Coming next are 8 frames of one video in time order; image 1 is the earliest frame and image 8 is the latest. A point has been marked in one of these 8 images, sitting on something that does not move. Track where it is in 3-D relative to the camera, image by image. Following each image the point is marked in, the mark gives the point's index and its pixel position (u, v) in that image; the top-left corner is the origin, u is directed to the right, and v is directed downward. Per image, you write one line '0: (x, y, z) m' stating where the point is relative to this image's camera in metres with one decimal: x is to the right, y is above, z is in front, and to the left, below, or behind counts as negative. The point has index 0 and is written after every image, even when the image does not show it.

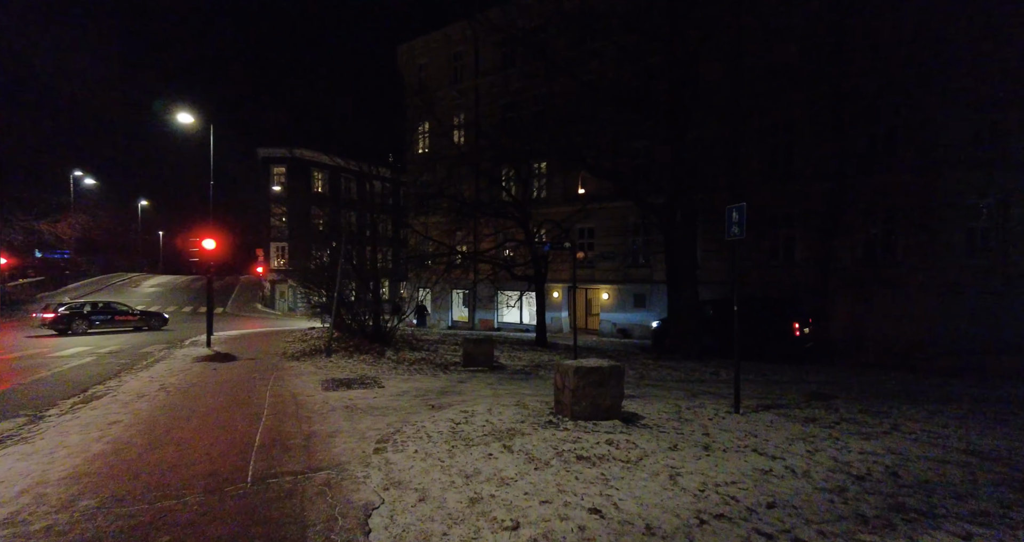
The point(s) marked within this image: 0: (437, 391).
0: (-1.2, -1.9, +6.8) m
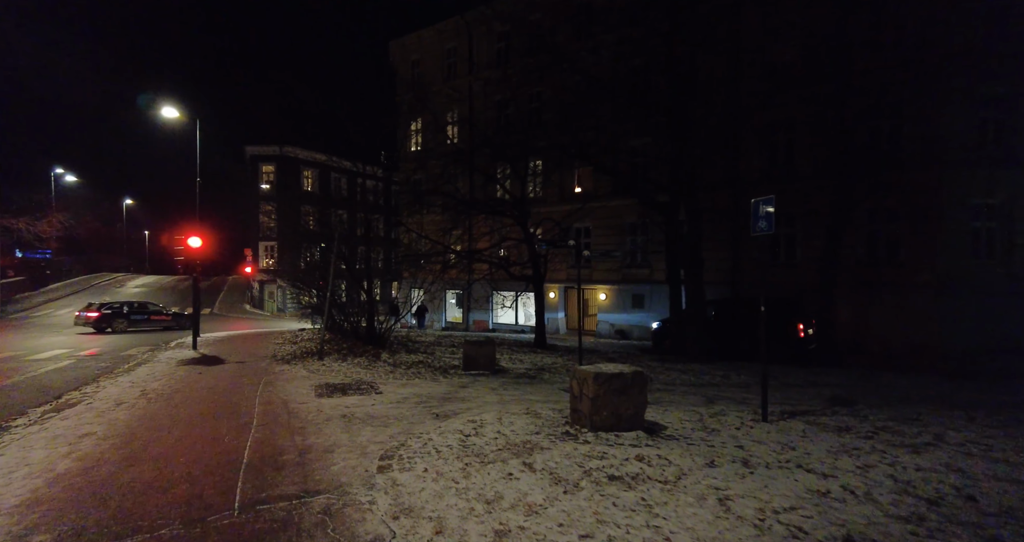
0: (-1.1, -1.8, +6.4) m
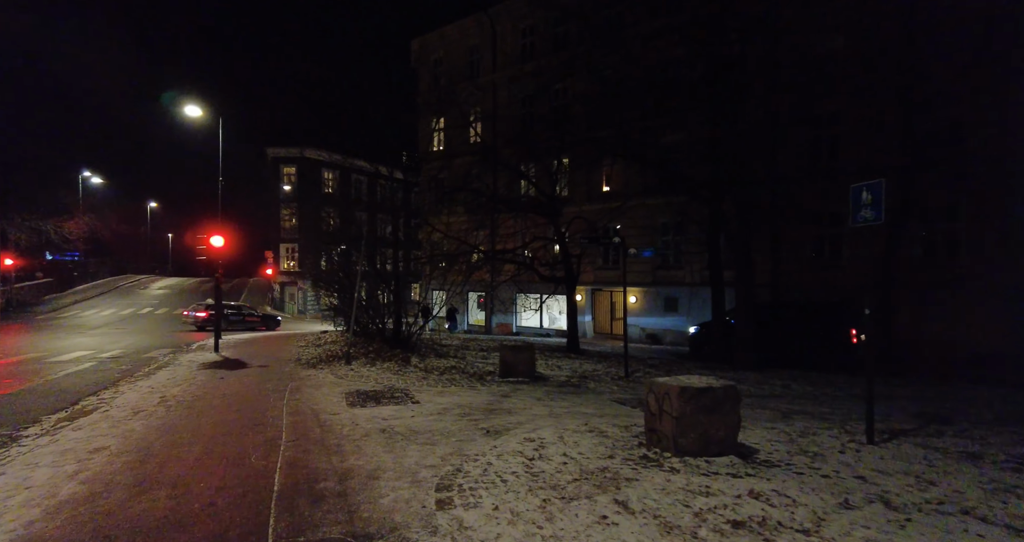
0: (-0.4, -1.8, +5.8) m
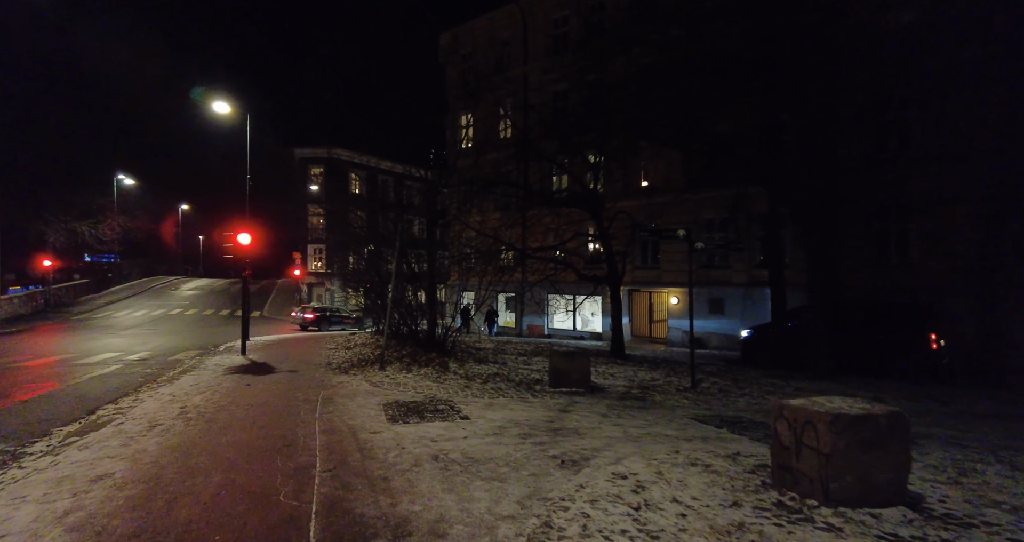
0: (+0.4, -1.7, +4.9) m
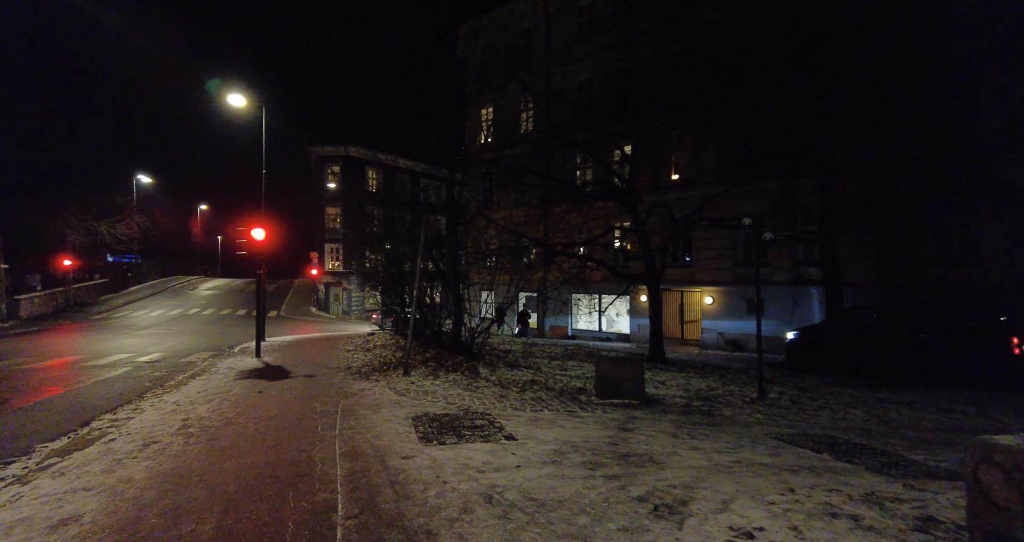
0: (+0.9, -1.7, +4.0) m
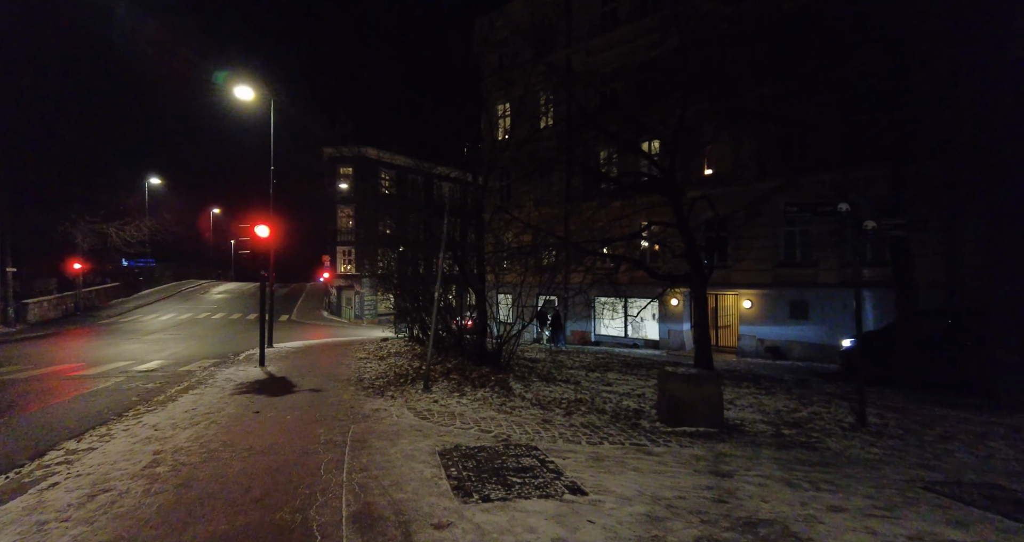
0: (+1.4, -1.6, +2.9) m
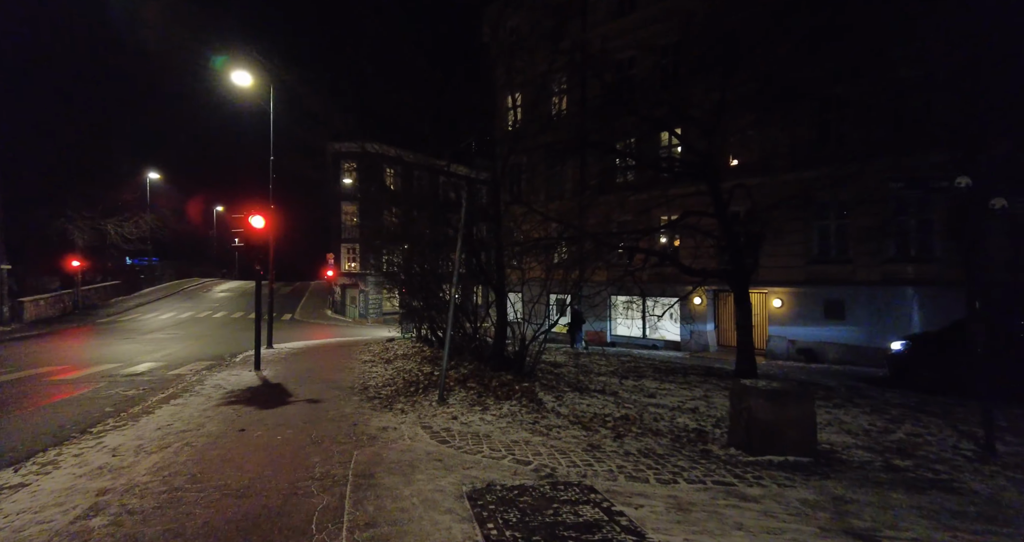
0: (+1.7, -1.5, +1.9) m
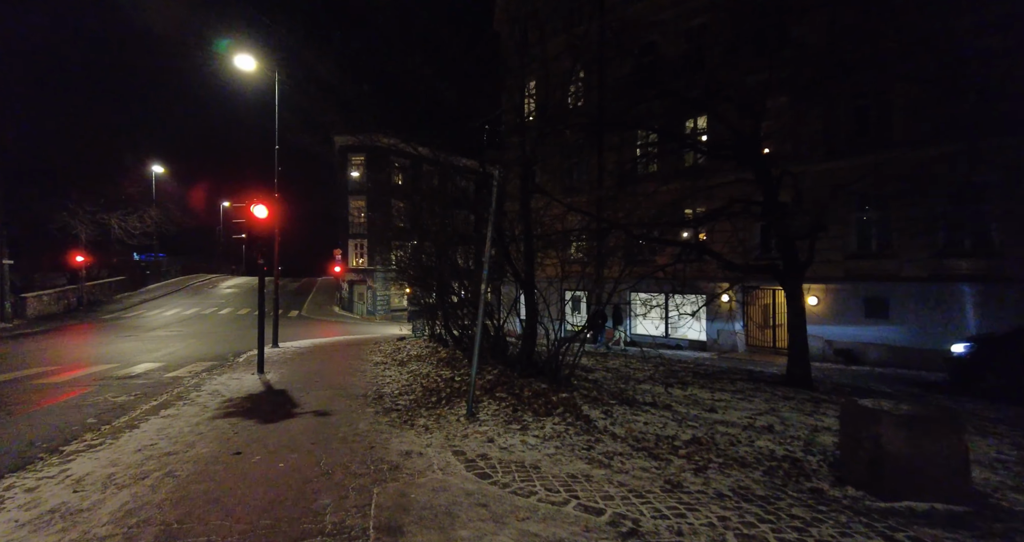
0: (+2.2, -1.5, +1.0) m
